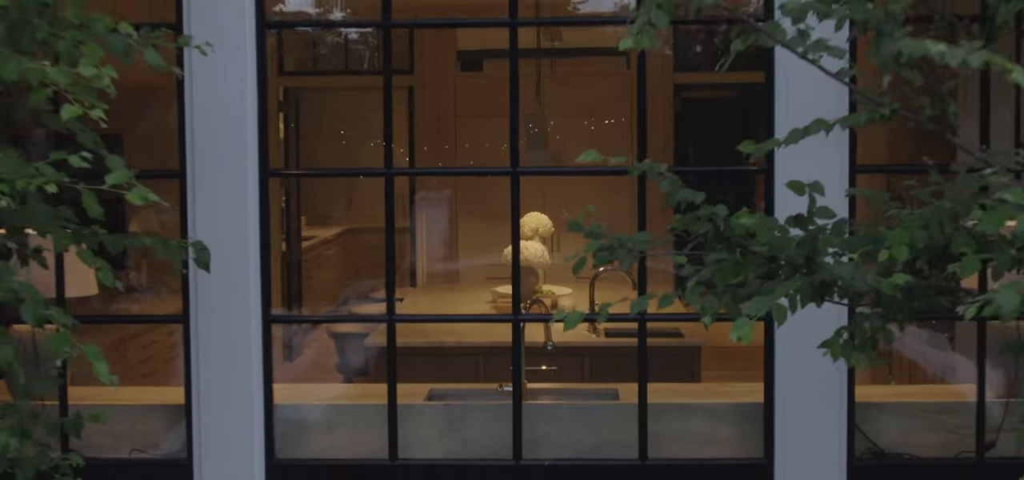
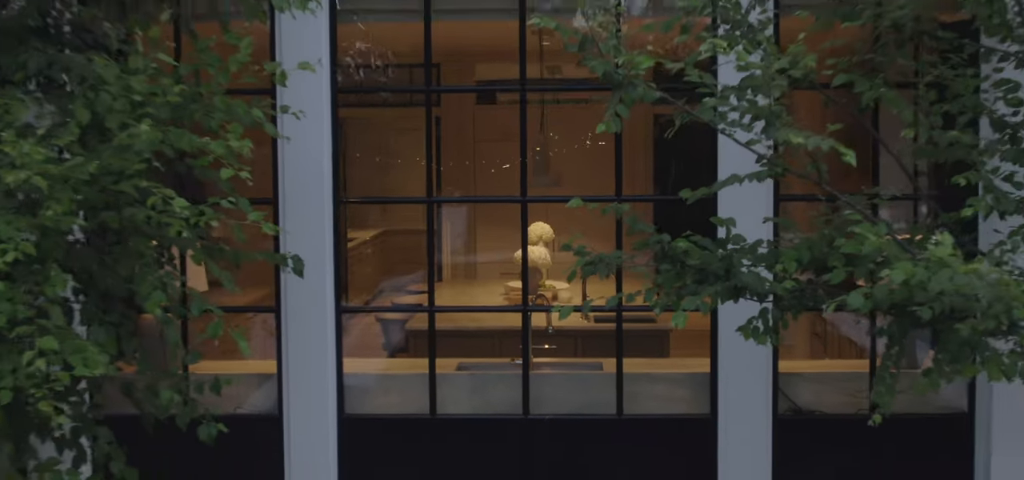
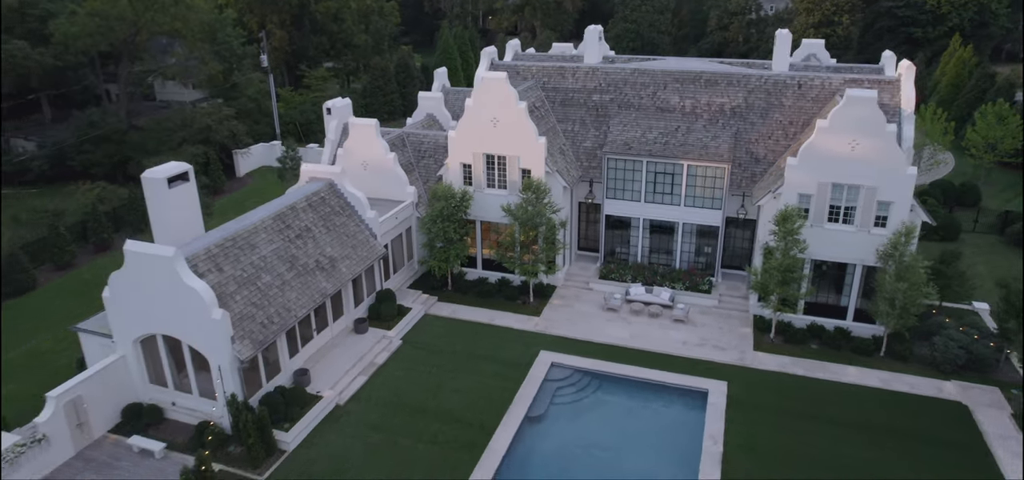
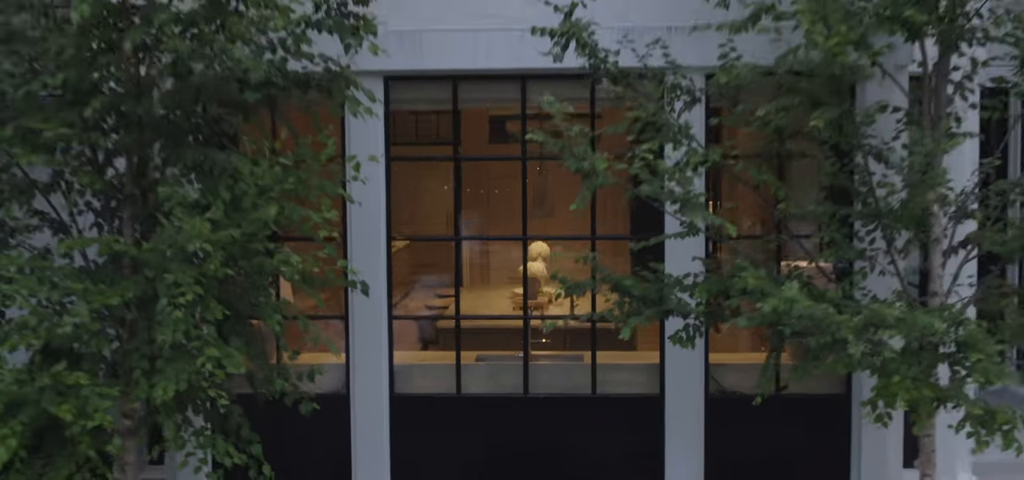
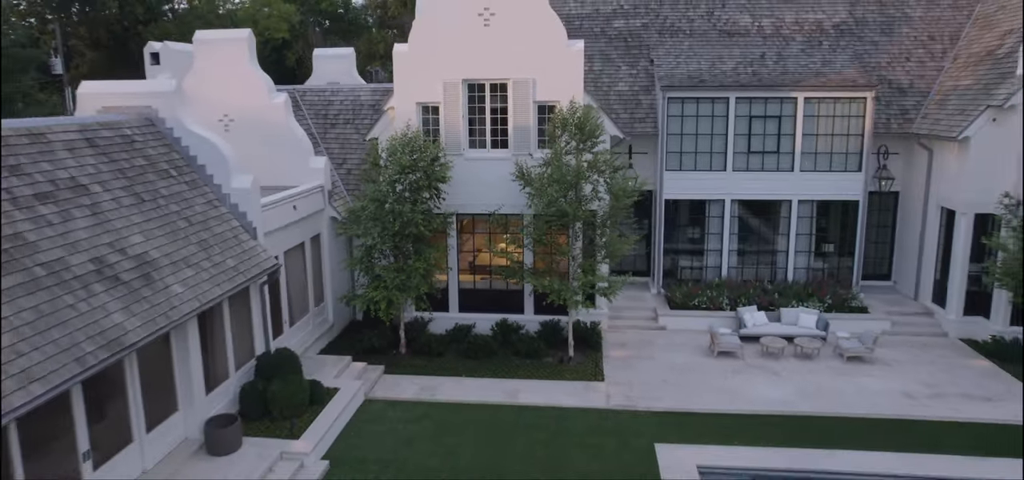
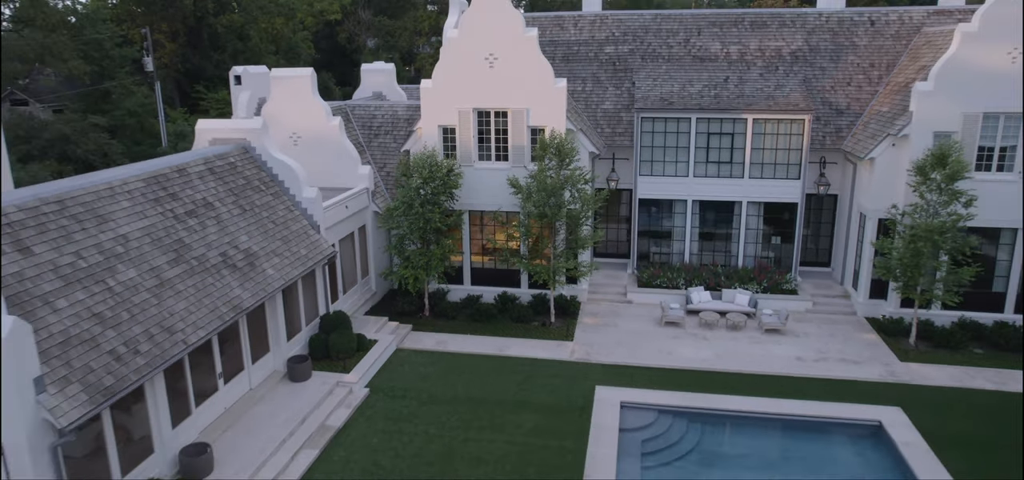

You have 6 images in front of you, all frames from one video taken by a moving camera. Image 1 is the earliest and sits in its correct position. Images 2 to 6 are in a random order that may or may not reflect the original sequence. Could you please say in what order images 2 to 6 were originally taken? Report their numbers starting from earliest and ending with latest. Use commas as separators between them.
2, 4, 5, 6, 3
